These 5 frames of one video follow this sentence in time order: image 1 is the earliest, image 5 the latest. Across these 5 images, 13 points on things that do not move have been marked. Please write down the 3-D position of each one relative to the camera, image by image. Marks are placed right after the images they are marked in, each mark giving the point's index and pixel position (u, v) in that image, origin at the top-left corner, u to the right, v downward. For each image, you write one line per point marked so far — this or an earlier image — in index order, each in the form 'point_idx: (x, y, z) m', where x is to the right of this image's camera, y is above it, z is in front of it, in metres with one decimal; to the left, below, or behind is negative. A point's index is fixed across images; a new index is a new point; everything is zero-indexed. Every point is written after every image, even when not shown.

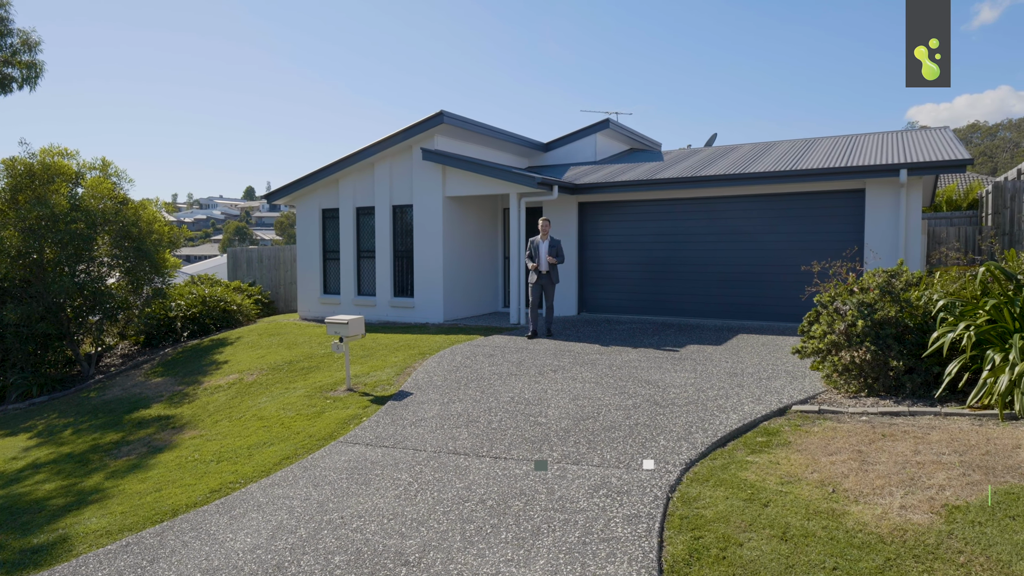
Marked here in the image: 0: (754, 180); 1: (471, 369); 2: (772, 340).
0: (+3.9, +1.7, +10.6) m
1: (-0.5, -0.9, +7.4) m
2: (+3.5, -0.7, +8.7) m
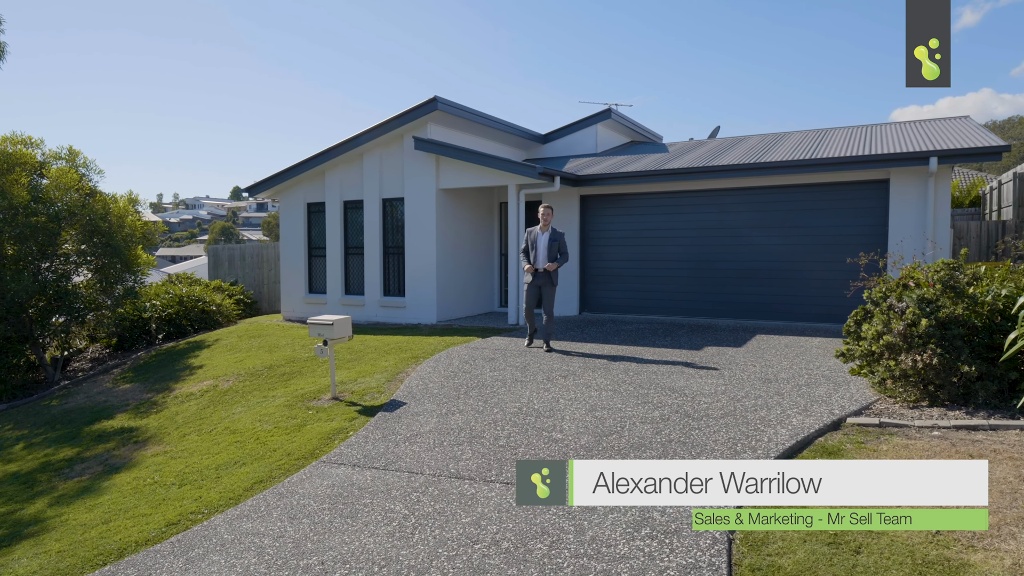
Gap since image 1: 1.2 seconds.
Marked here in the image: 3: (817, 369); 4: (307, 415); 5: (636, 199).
0: (+3.9, +1.8, +9.9) m
1: (-0.4, -0.9, +6.7) m
2: (+3.5, -0.7, +8.0) m
3: (+2.9, -0.8, +6.3) m
4: (-1.9, -1.2, +6.2) m
5: (+2.1, +1.5, +11.3) m
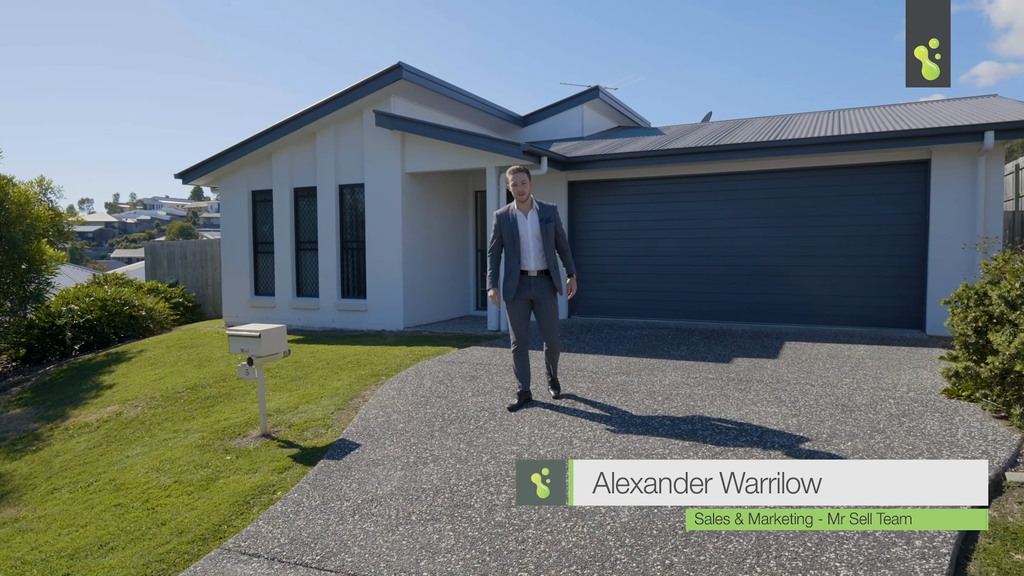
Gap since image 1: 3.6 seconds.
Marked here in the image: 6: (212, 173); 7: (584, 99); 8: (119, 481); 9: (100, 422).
0: (+3.6, +1.8, +8.5) m
1: (-0.5, -0.9, +5.1) m
2: (+3.3, -0.7, +6.6) m
3: (+2.9, -0.8, +4.8) m
4: (-2.0, -1.2, +4.5) m
5: (+1.8, +1.6, +9.9) m
6: (-5.3, +2.0, +11.5) m
7: (+1.4, +3.6, +12.3) m
8: (-2.7, -1.3, +4.5) m
9: (-3.9, -1.3, +6.2) m
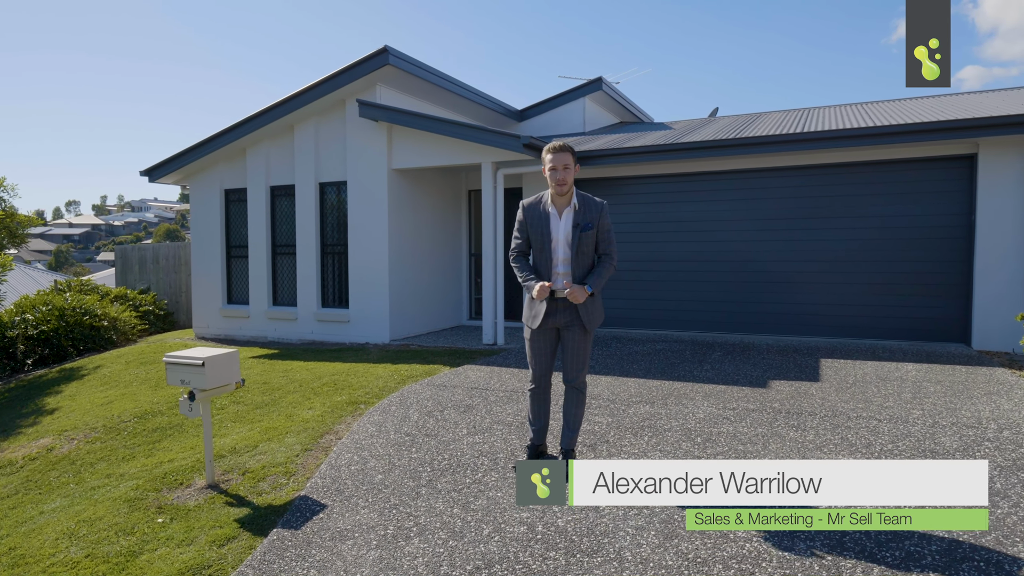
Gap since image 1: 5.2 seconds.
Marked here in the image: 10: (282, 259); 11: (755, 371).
0: (+3.6, +1.7, +7.6) m
1: (-0.5, -1.0, +4.1) m
2: (+3.3, -0.8, +5.8) m
3: (+2.9, -0.9, +4.0) m
4: (-2.0, -1.3, +3.6) m
5: (+1.8, +1.4, +9.0) m
6: (-5.3, +1.9, +10.5) m
7: (+1.3, +3.4, +11.4) m
8: (-2.7, -1.4, +3.6) m
9: (-3.9, -1.4, +5.3) m
10: (-3.5, +0.5, +10.1) m
11: (+2.3, -0.8, +6.1) m
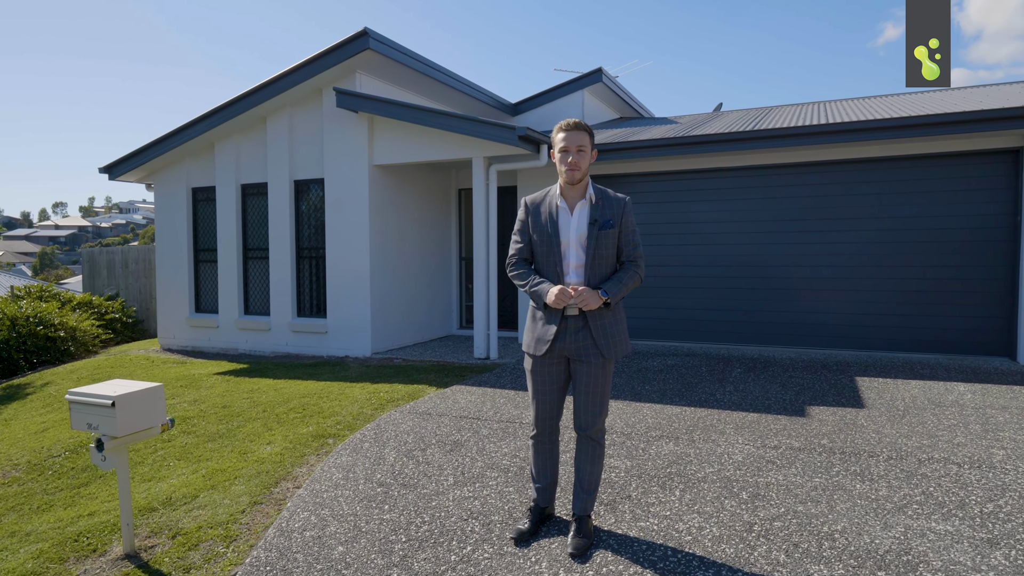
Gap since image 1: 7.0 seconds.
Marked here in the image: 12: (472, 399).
0: (+3.6, +1.6, +6.9) m
1: (-0.5, -1.1, +3.3) m
2: (+3.3, -0.8, +5.0) m
3: (+2.9, -0.9, +3.2) m
4: (-2.0, -1.4, +2.7) m
5: (+1.7, +1.3, +8.2) m
6: (-5.4, +1.8, +9.6) m
7: (+1.2, +3.3, +10.6) m
8: (-2.7, -1.5, +2.7) m
9: (-3.9, -1.5, +4.4) m
10: (-3.6, +0.4, +9.2) m
11: (+2.3, -0.9, +5.3) m
12: (-0.3, -0.9, +5.2) m
